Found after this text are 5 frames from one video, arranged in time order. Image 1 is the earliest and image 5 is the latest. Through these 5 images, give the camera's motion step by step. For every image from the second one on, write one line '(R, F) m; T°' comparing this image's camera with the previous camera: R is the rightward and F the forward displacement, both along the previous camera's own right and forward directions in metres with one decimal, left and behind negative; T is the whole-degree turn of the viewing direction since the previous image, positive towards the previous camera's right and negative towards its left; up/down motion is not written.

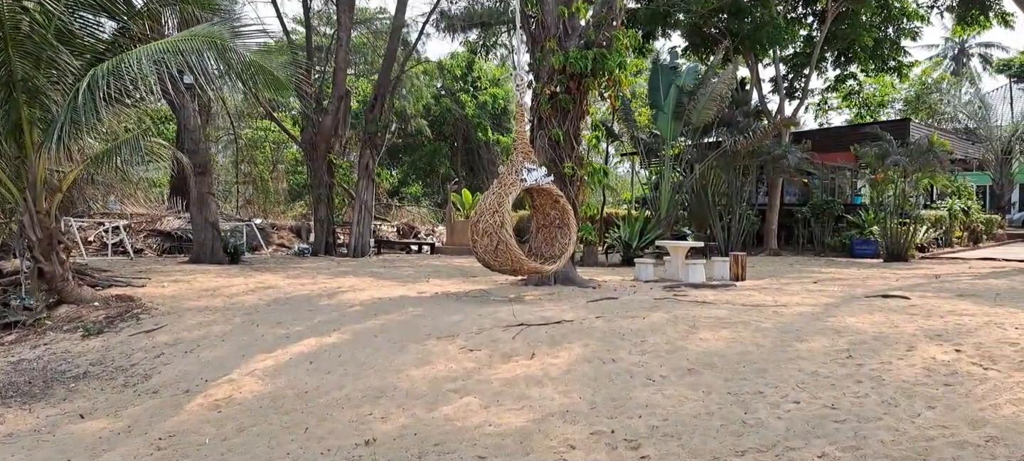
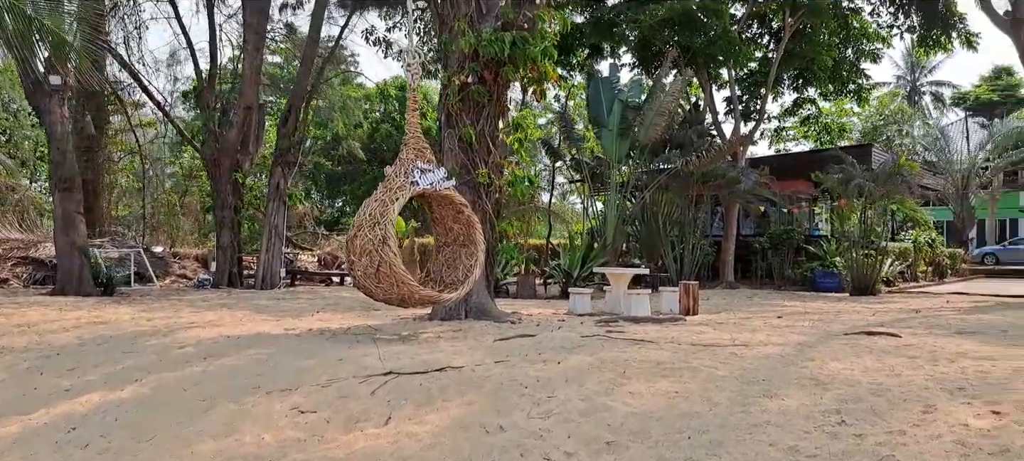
(+0.6, +1.8) m; +3°
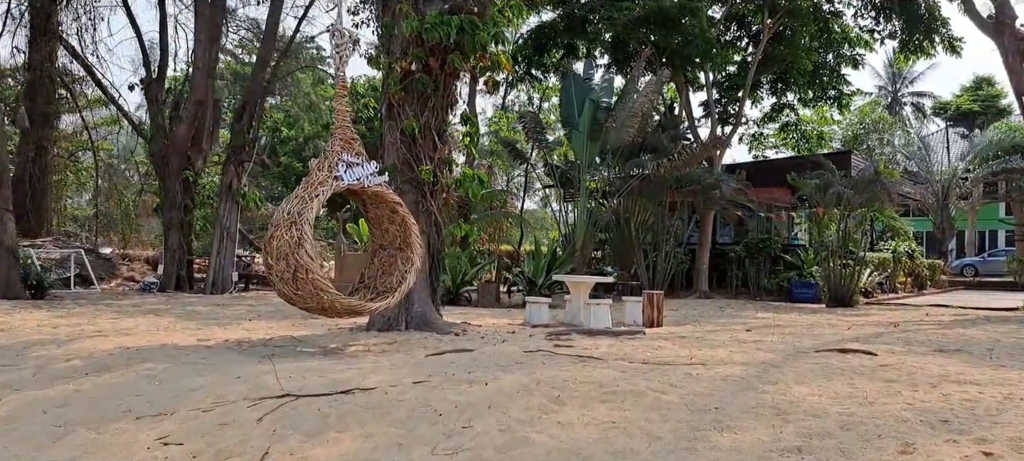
(+0.4, +0.7) m; +1°
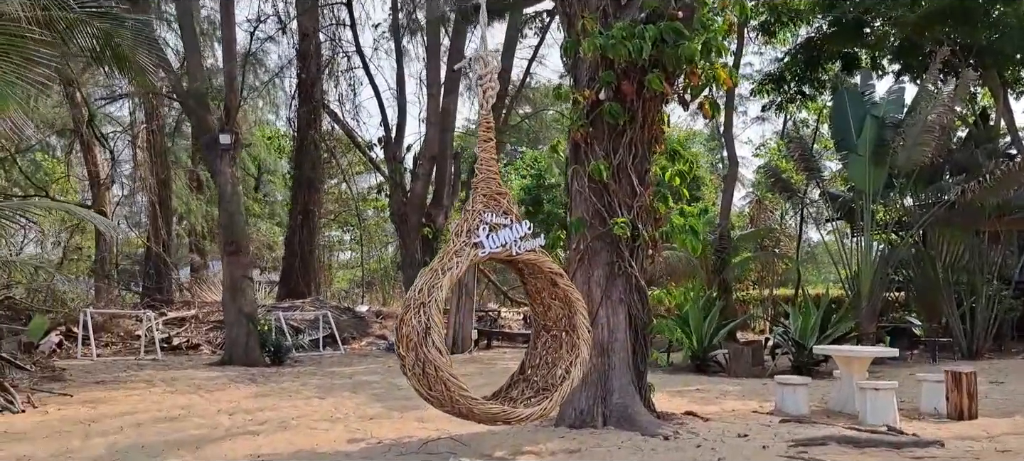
(+0.4, +1.6) m; -21°
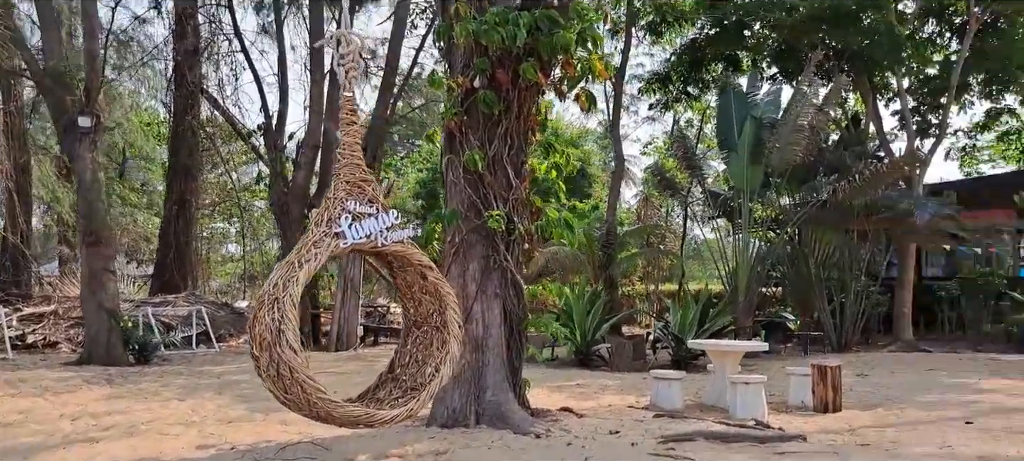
(+0.2, +0.2) m; +8°
